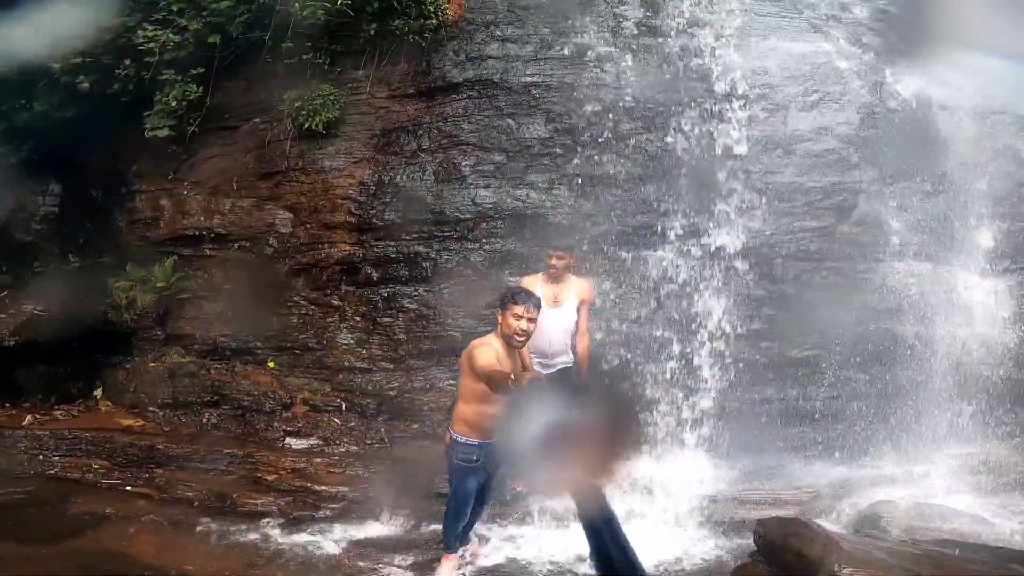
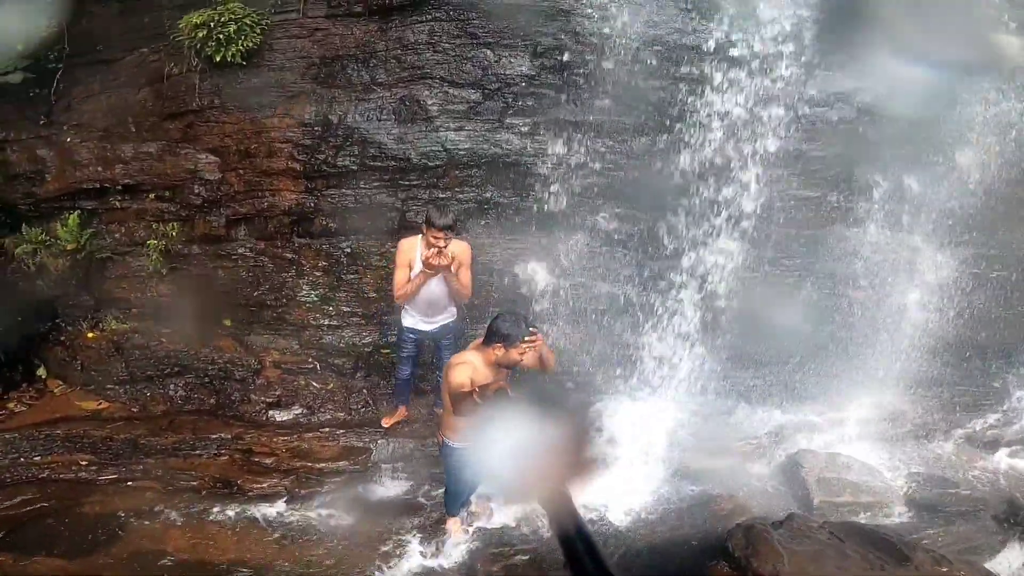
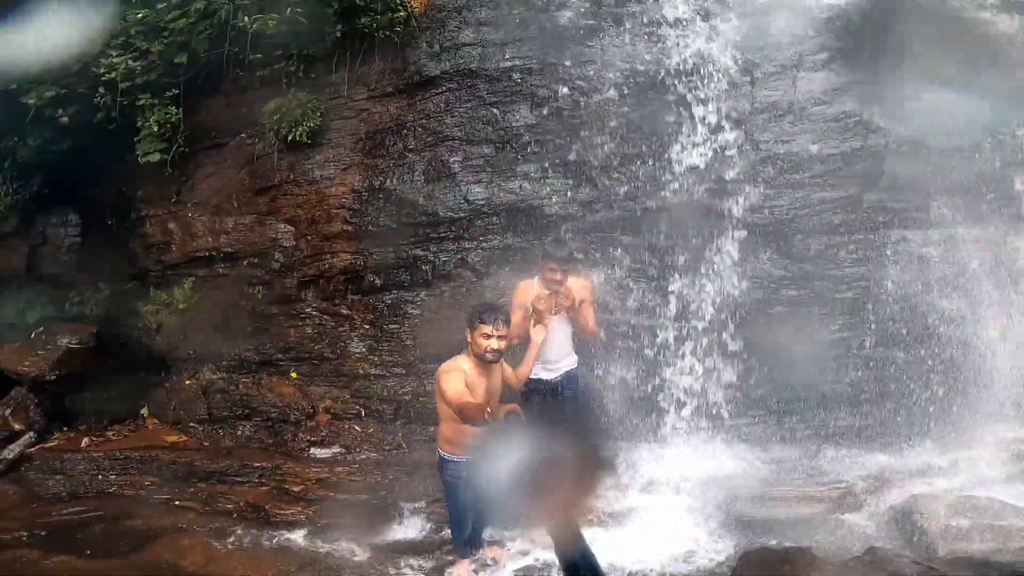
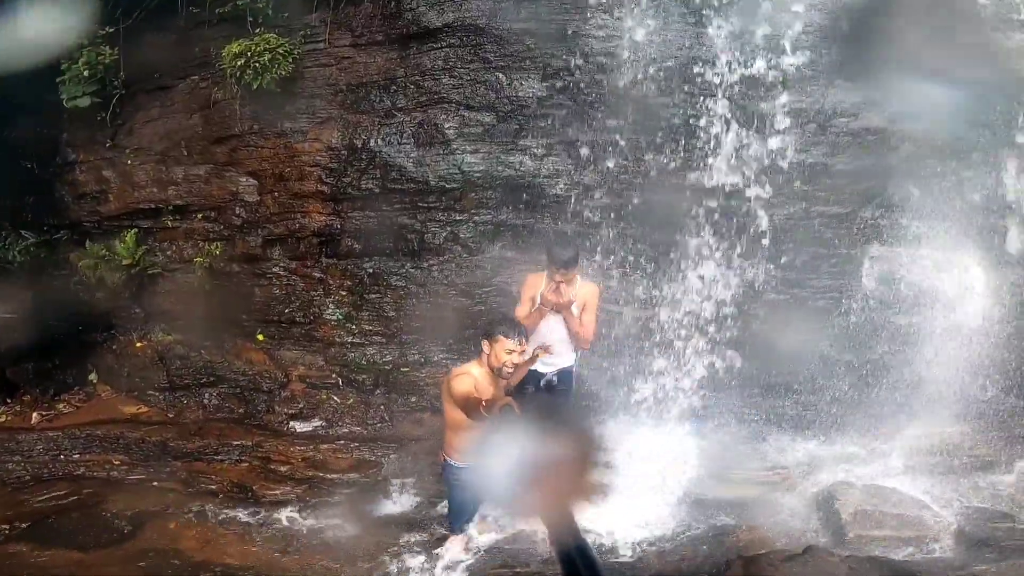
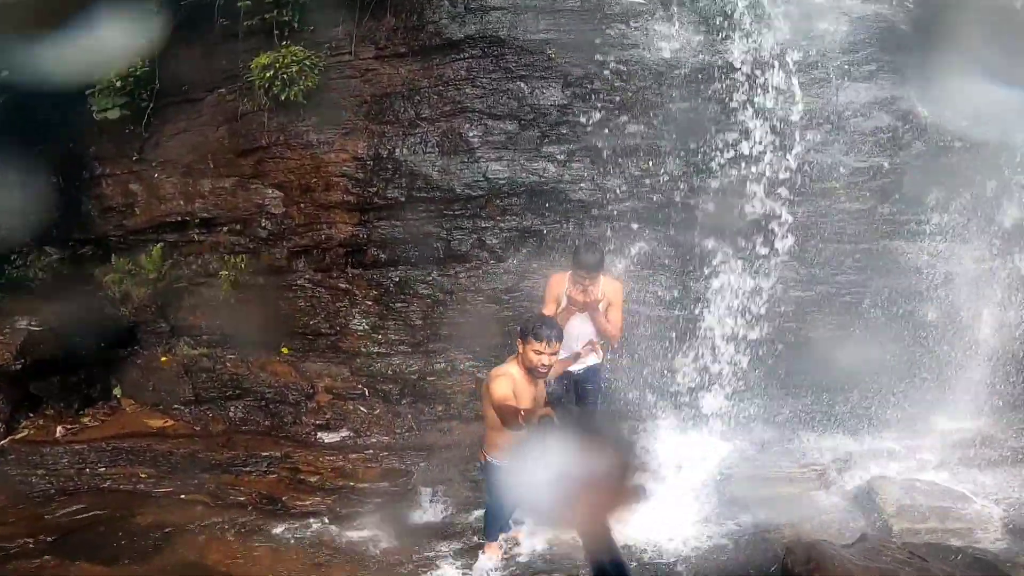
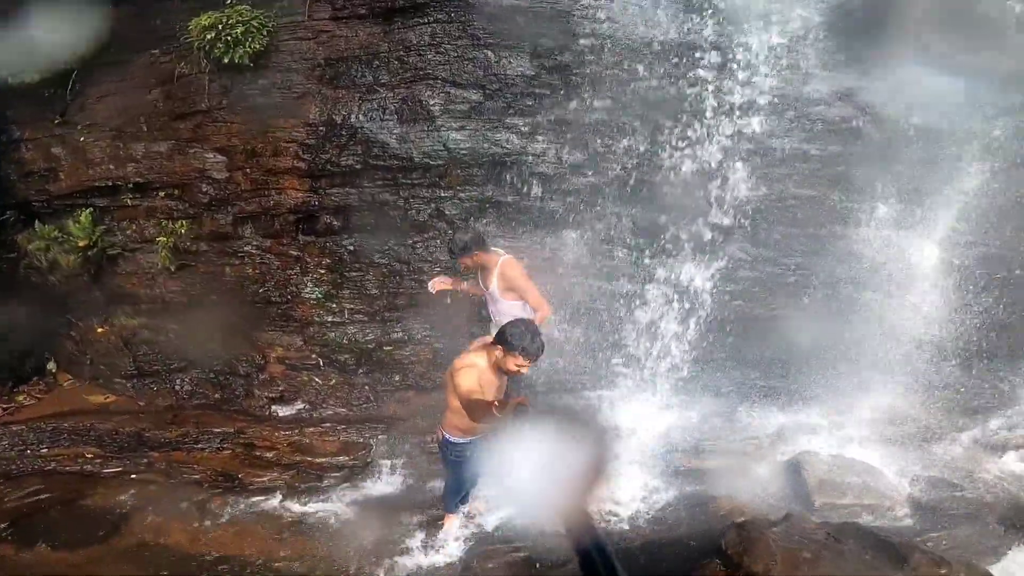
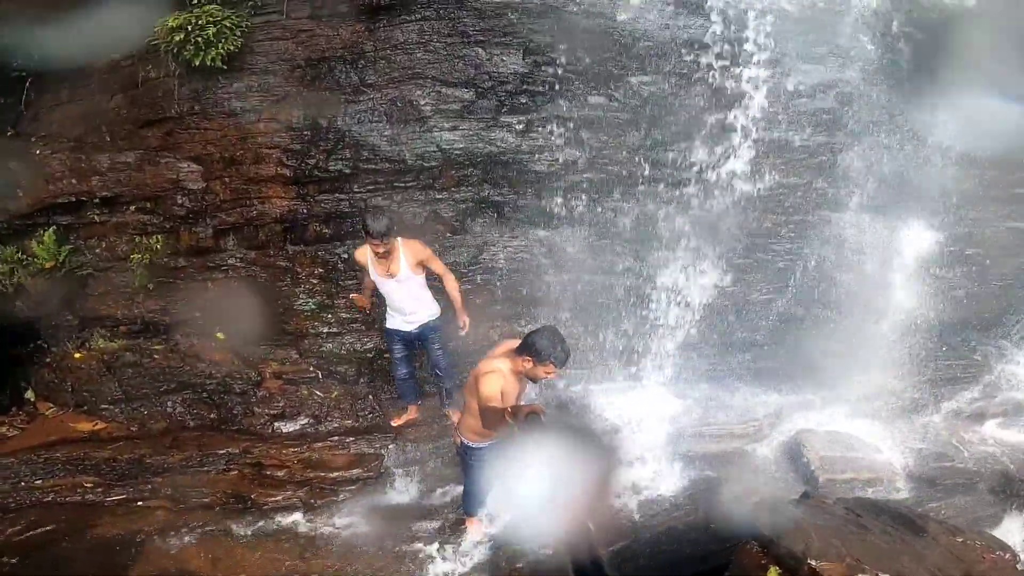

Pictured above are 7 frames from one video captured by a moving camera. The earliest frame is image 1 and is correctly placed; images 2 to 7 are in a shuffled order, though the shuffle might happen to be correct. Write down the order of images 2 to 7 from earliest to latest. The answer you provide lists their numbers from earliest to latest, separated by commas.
3, 5, 4, 6, 7, 2
